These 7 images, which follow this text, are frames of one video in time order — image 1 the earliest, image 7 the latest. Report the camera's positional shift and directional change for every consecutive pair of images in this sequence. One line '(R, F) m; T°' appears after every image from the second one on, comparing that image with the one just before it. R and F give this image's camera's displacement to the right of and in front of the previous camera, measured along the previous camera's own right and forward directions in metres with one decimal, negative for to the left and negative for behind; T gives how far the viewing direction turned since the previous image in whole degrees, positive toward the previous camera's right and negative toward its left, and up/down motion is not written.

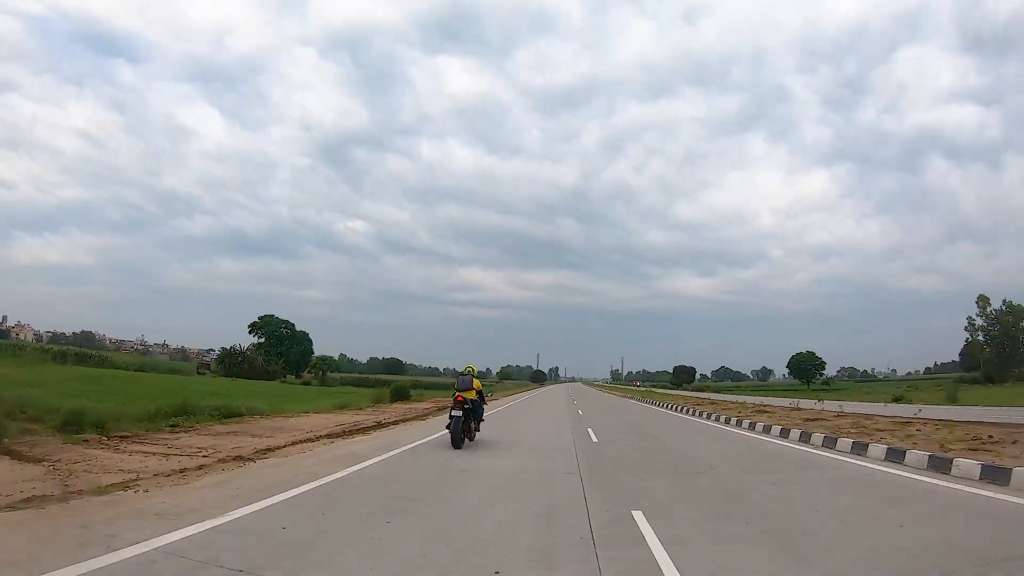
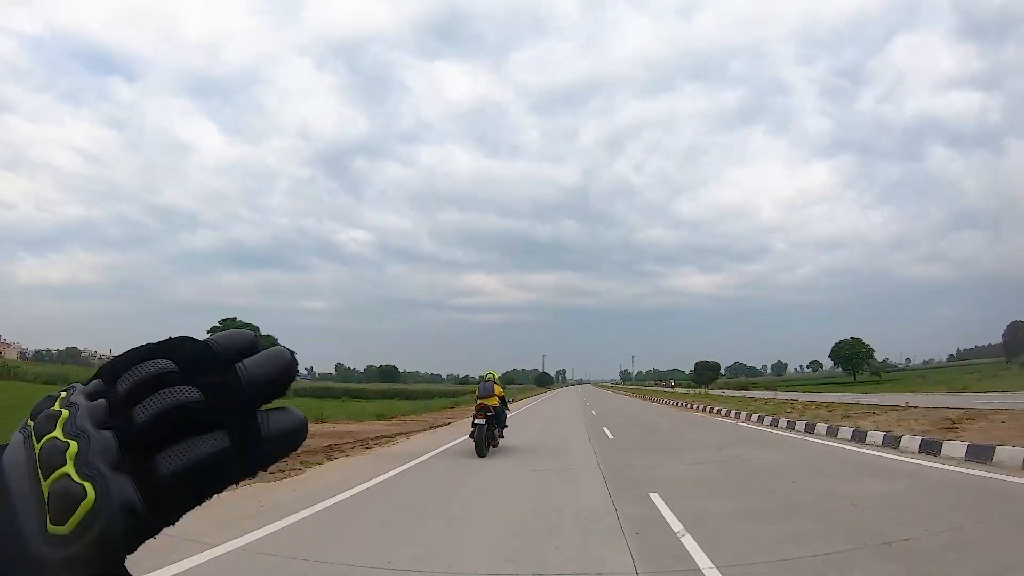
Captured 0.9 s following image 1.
(-0.2, +0.1) m; 0°
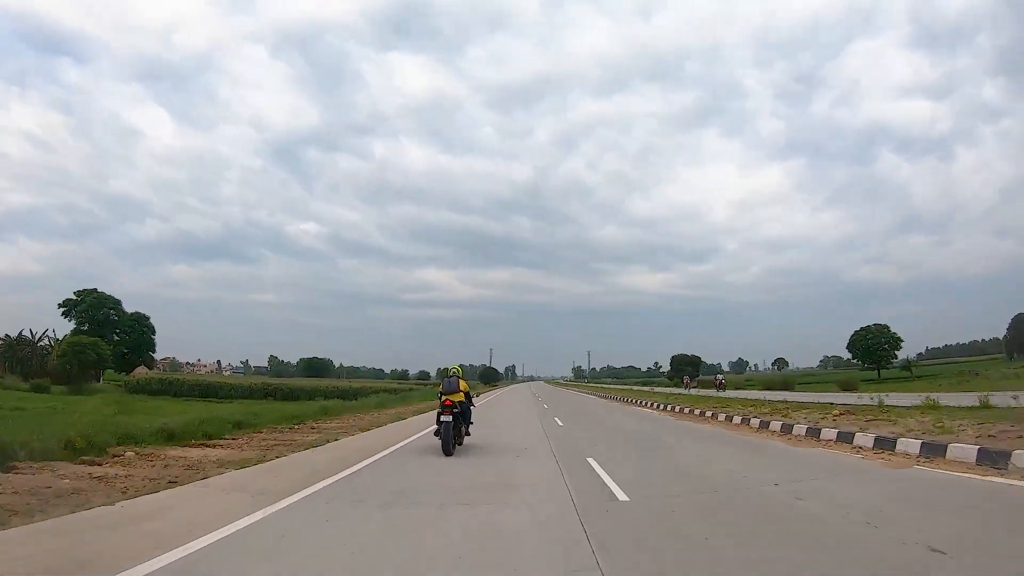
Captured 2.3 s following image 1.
(-0.1, +0.1) m; +4°
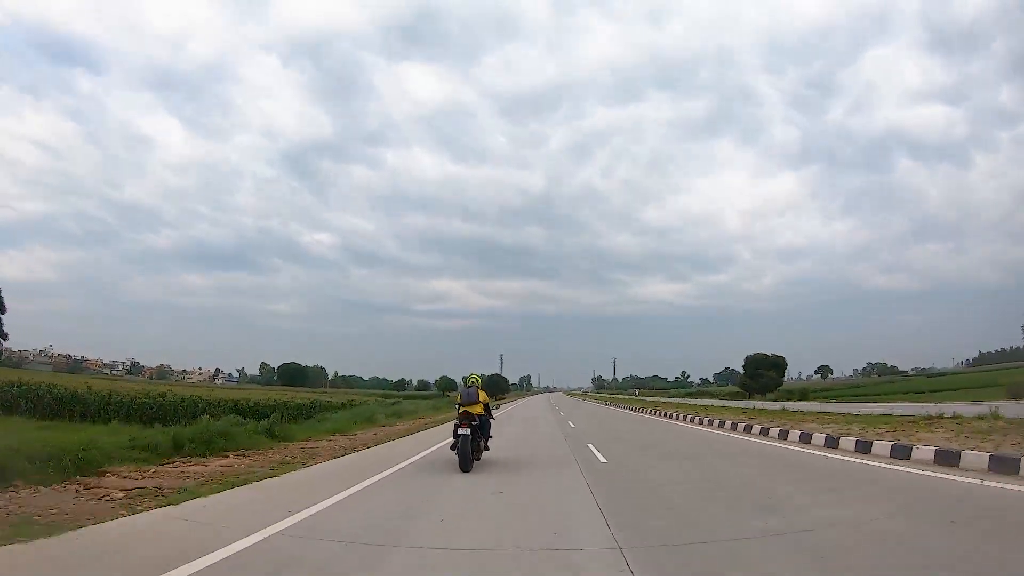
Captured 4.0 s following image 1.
(-0.1, +0.5) m; -1°
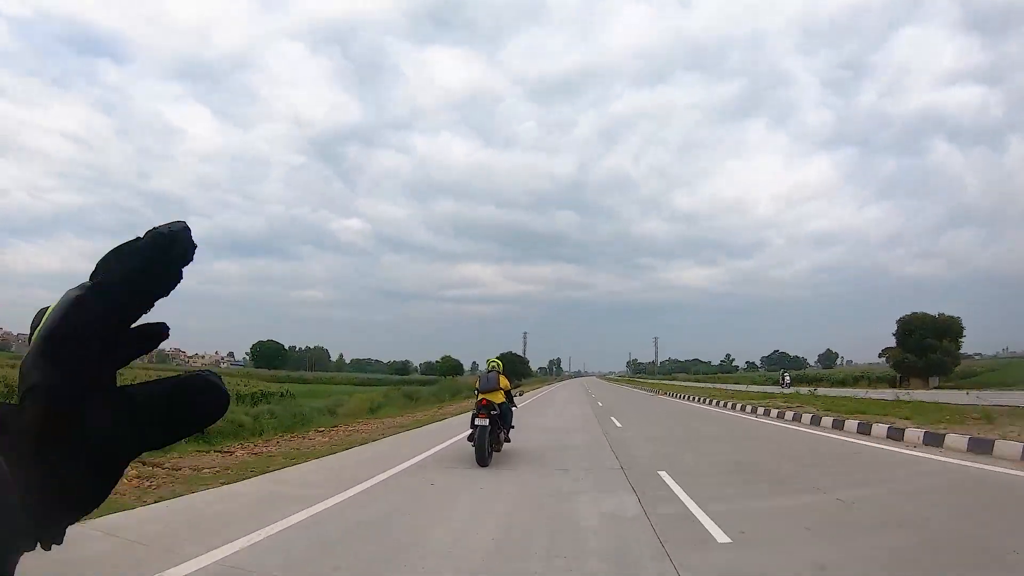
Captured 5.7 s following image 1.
(0.0, +1.0) m; -3°
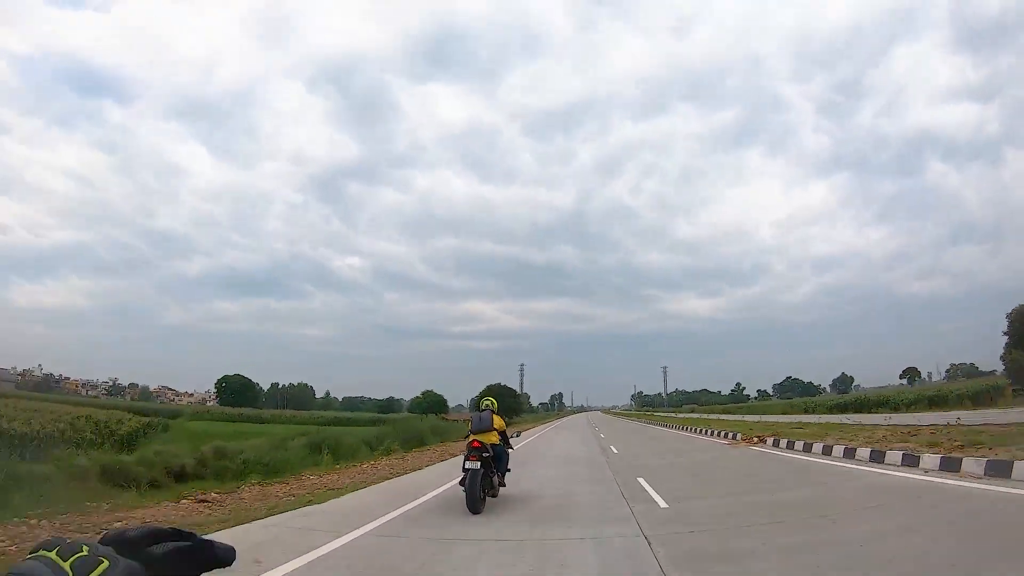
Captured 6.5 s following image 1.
(+0.1, +0.5) m; 0°
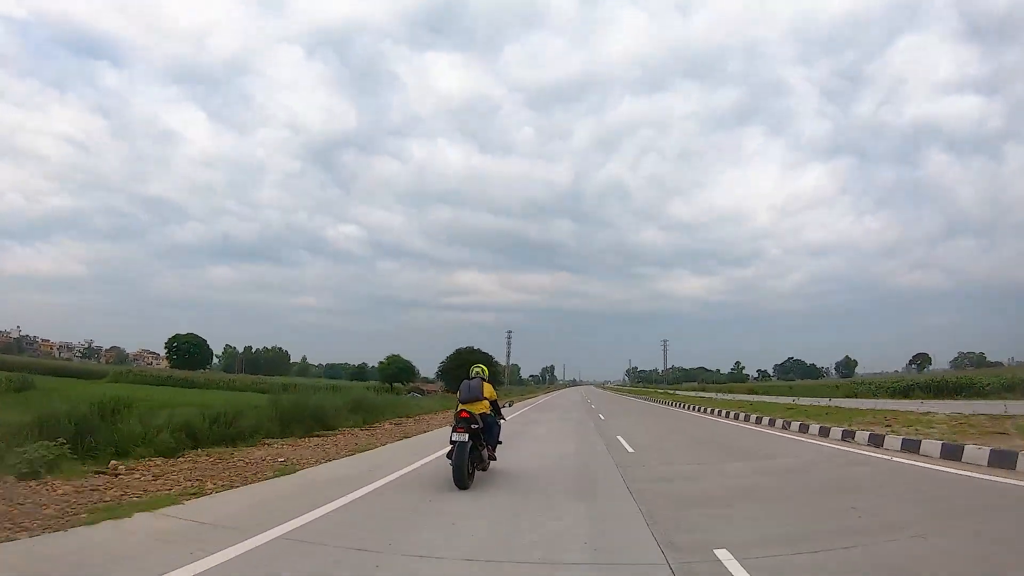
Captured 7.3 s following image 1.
(0.0, +0.4) m; 0°
